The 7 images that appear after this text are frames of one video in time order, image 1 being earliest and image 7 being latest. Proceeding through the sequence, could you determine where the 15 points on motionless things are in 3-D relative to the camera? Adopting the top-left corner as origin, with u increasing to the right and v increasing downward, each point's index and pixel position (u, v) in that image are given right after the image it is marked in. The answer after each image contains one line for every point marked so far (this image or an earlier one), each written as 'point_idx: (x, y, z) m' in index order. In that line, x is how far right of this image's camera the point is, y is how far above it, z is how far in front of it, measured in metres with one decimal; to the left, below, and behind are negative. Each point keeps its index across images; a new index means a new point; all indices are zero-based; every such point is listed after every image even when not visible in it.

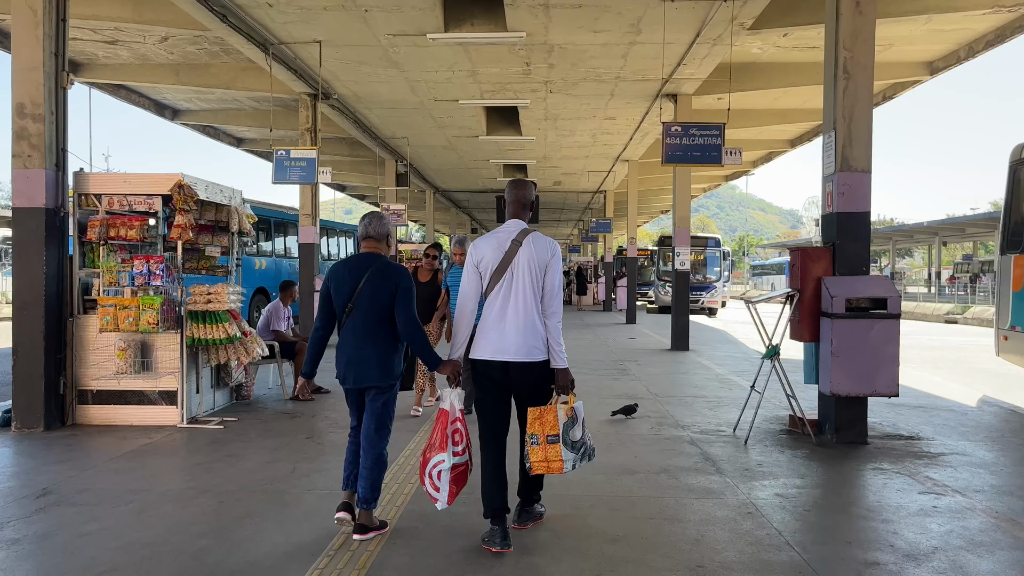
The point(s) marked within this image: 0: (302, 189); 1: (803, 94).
0: (-3.5, +1.6, +13.6) m
1: (+5.4, +3.5, +15.2) m
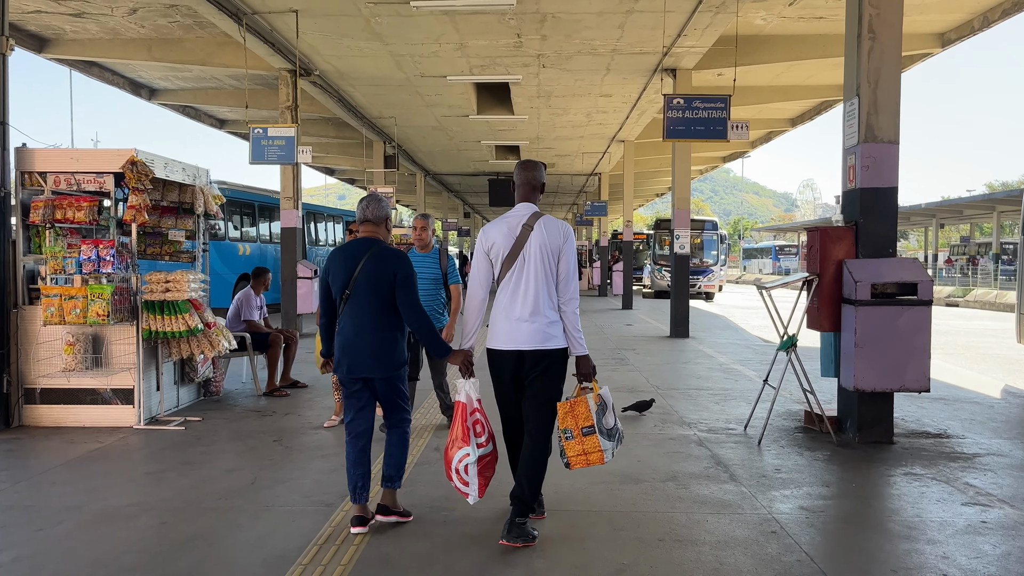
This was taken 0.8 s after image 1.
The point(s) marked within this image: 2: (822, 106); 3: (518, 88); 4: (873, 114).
0: (-3.6, +1.9, +13.0) m
1: (+5.2, +3.8, +14.5) m
2: (+6.5, +3.8, +17.5) m
3: (+0.1, +3.4, +14.0) m
4: (+2.4, +1.1, +5.4) m
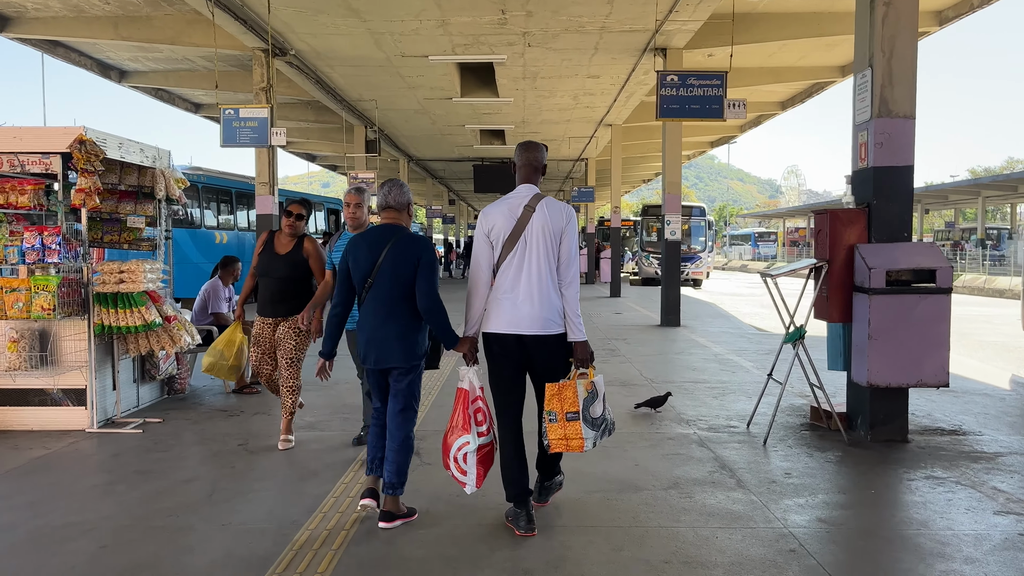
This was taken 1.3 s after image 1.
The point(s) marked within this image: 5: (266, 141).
0: (-3.8, +2.0, +12.5) m
1: (+4.9, +4.1, +14.1) m
2: (+6.2, +4.1, +17.1) m
3: (-0.2, +3.6, +13.5) m
4: (+2.3, +1.2, +5.0) m
5: (-3.0, +1.8, +10.0) m
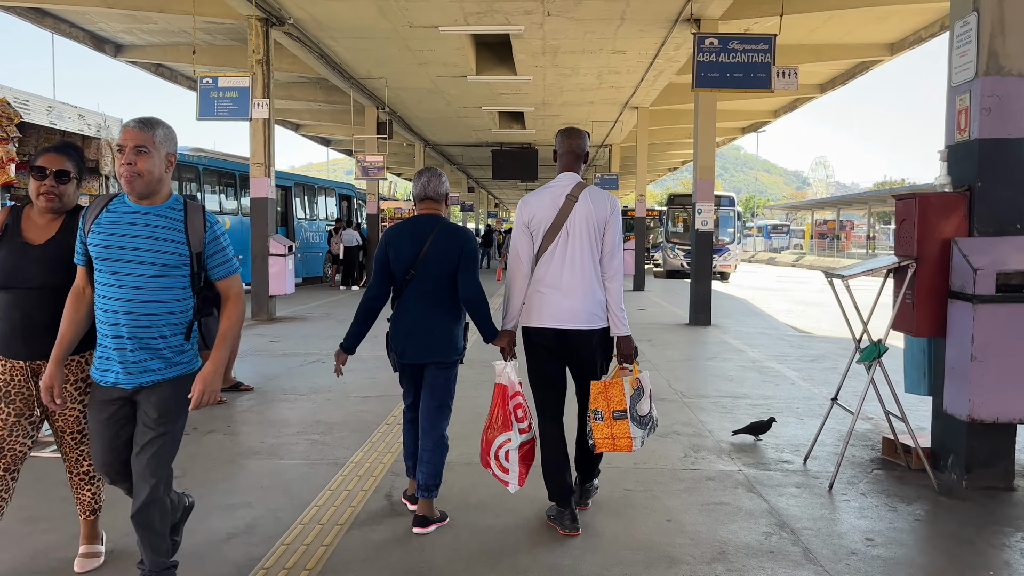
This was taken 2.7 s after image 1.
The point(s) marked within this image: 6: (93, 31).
0: (-3.6, +2.2, +11.5) m
1: (+5.2, +4.1, +12.9) m
2: (+6.6, +4.2, +15.8) m
3: (+0.1, +3.7, +12.5) m
4: (+2.3, +1.2, +3.9) m
5: (-2.8, +1.9, +9.0) m
6: (-7.1, +4.4, +14.0) m
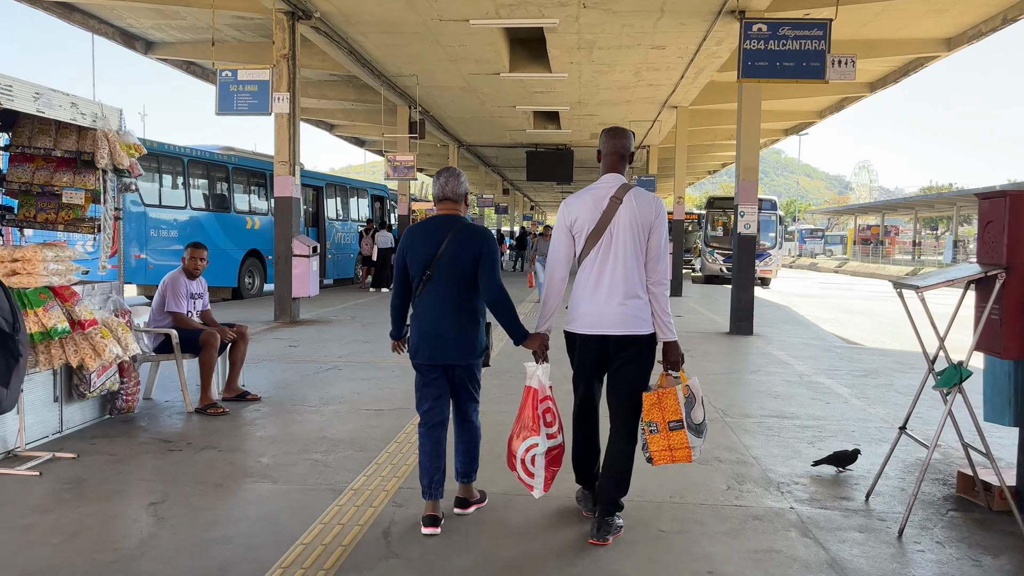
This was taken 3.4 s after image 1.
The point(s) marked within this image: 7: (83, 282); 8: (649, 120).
0: (-3.2, +2.1, +11.2) m
1: (+5.7, +4.0, +12.2) m
2: (+7.2, +4.0, +15.1) m
3: (+0.6, +3.6, +12.0) m
4: (+2.4, +1.1, +3.3) m
5: (-2.5, +1.9, +8.6) m
6: (-6.5, +4.4, +13.8) m
7: (-2.5, 0.0, +4.9) m
8: (+3.2, +4.0, +19.6) m
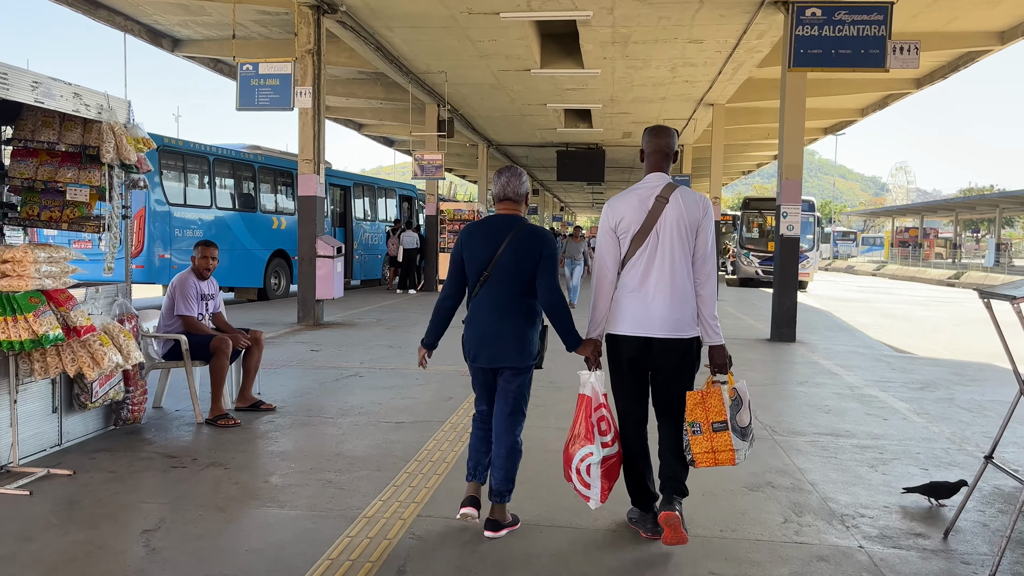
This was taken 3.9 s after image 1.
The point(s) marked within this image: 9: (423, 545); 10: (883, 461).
0: (-2.8, +2.1, +10.9) m
1: (+6.2, +3.9, +11.6) m
2: (+7.8, +3.9, +14.4) m
3: (+1.1, +3.6, +11.5) m
4: (+2.5, +1.1, +2.8) m
5: (-2.2, +1.8, +8.3) m
6: (-6.0, +4.4, +13.7) m
7: (-2.4, 0.0, +4.6) m
8: (+4.0, +3.9, +19.1) m
9: (-0.4, -1.0, +3.3) m
10: (+2.1, -1.0, +4.7) m
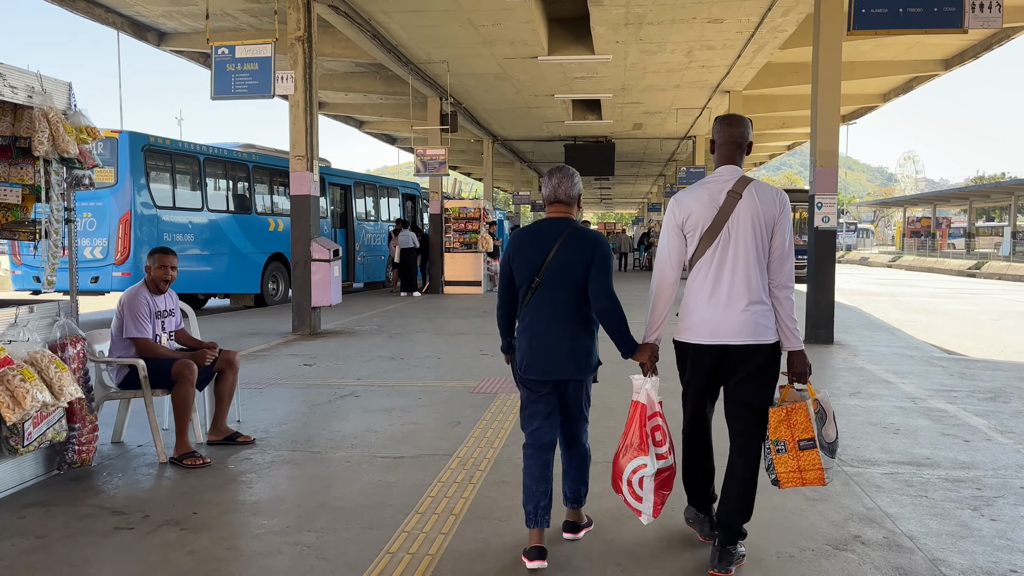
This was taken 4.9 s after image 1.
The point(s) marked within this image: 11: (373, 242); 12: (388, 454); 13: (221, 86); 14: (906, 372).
0: (-2.7, +2.0, +10.1) m
1: (+6.3, +4.0, +10.7) m
2: (+7.9, +4.0, +13.5) m
3: (+1.1, +3.6, +10.7) m
4: (+2.6, +1.1, +2.0) m
5: (-2.1, +1.8, +7.5) m
6: (-5.9, +4.2, +12.9) m
7: (-2.3, -0.1, +3.8) m
8: (+4.1, +4.0, +18.2) m
9: (-0.3, -1.1, +2.5) m
10: (+2.2, -1.0, +3.9) m
11: (-3.3, +1.1, +19.4) m
12: (-0.7, -0.9, +4.6) m
13: (-2.9, +2.0, +8.5) m
14: (+3.5, -0.8, +7.4) m
